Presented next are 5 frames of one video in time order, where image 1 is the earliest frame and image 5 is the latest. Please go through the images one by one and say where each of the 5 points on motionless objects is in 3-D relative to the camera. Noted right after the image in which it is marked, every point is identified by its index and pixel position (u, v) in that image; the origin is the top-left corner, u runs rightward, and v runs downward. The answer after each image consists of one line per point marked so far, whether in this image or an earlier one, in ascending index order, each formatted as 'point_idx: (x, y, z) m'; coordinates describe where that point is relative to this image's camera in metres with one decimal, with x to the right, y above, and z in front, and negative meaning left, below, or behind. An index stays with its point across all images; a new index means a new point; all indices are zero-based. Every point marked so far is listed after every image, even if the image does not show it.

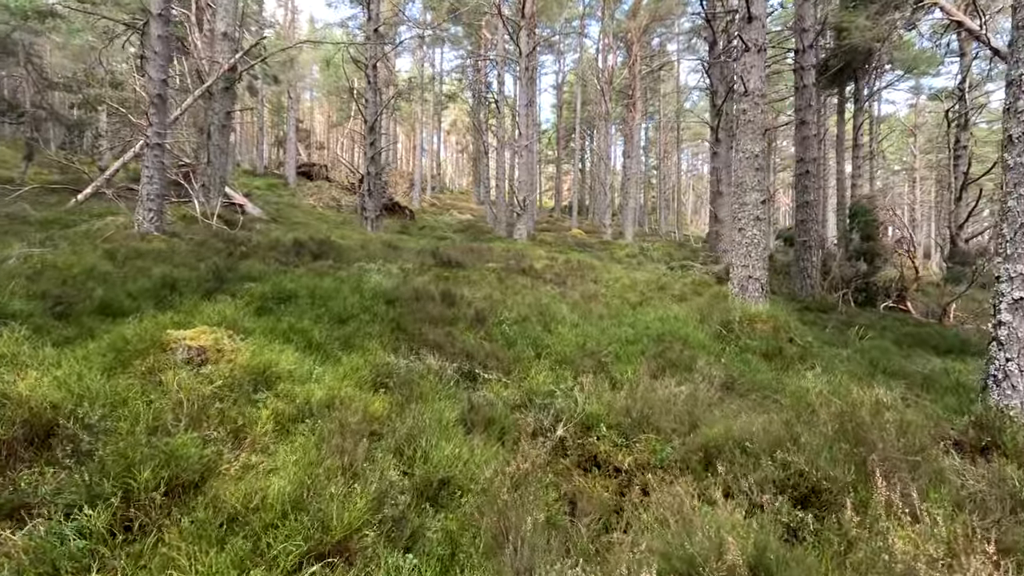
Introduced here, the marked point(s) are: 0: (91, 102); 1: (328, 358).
0: (-14.8, +6.5, +18.7) m
1: (-1.4, -0.5, +3.9) m
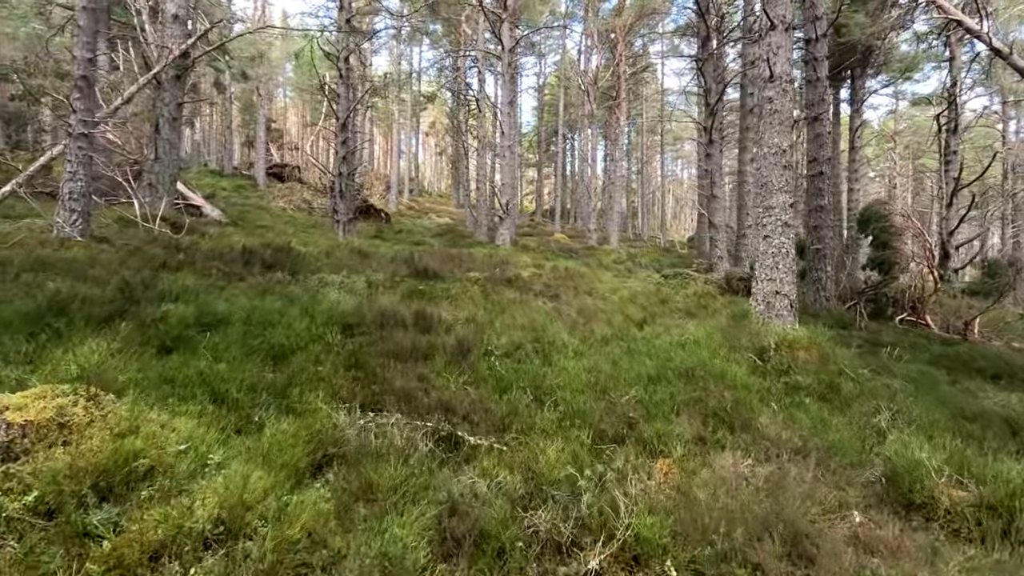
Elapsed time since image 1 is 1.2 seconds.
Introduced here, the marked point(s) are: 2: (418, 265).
0: (-15.4, +6.2, +17.0) m
1: (-1.4, -0.7, +2.7) m
2: (-1.6, +0.4, +9.3) m
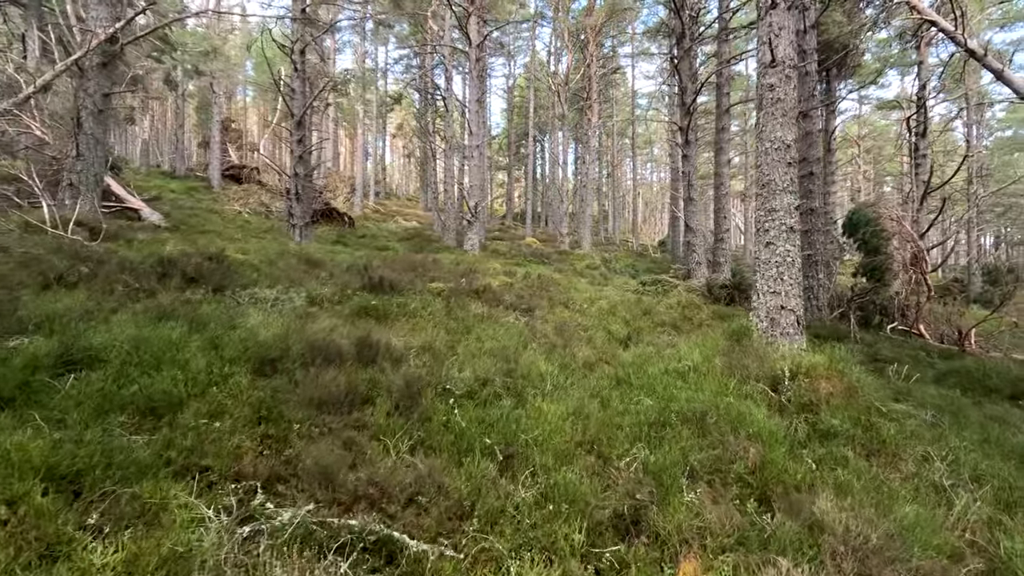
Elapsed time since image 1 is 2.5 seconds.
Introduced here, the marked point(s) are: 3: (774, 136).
0: (-16.3, +5.9, +15.3) m
1: (-1.5, -0.9, +1.7) m
2: (-2.1, +0.2, +8.2) m
3: (+2.7, +1.6, +5.4) m
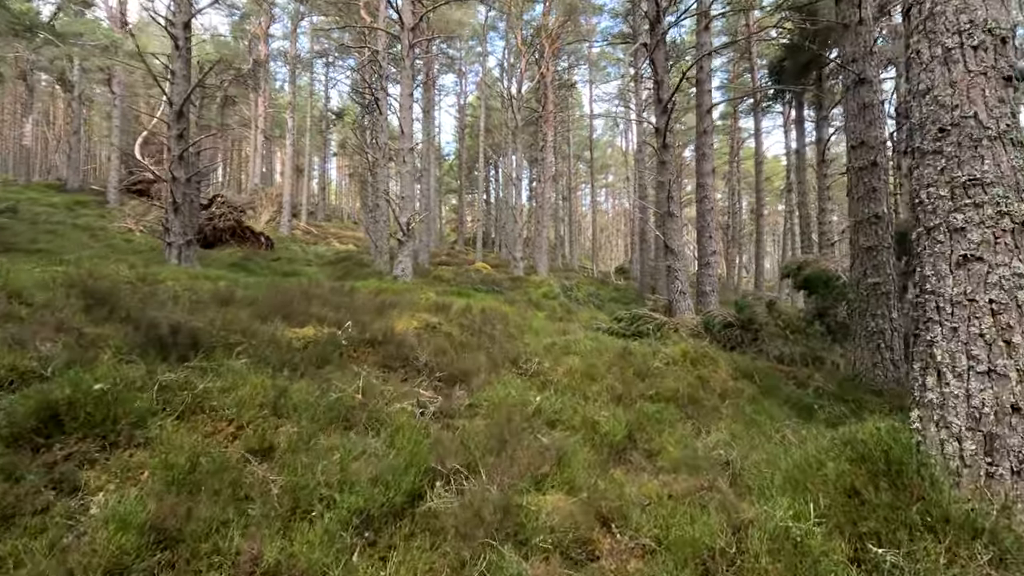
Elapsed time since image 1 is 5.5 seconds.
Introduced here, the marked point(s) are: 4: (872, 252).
0: (-17.7, +5.1, +10.9) m
1: (-1.8, -1.0, -1.7) m
2: (-2.9, -0.3, +4.8) m
3: (+2.1, +1.2, +2.5) m
4: (+4.0, +0.4, +6.0) m
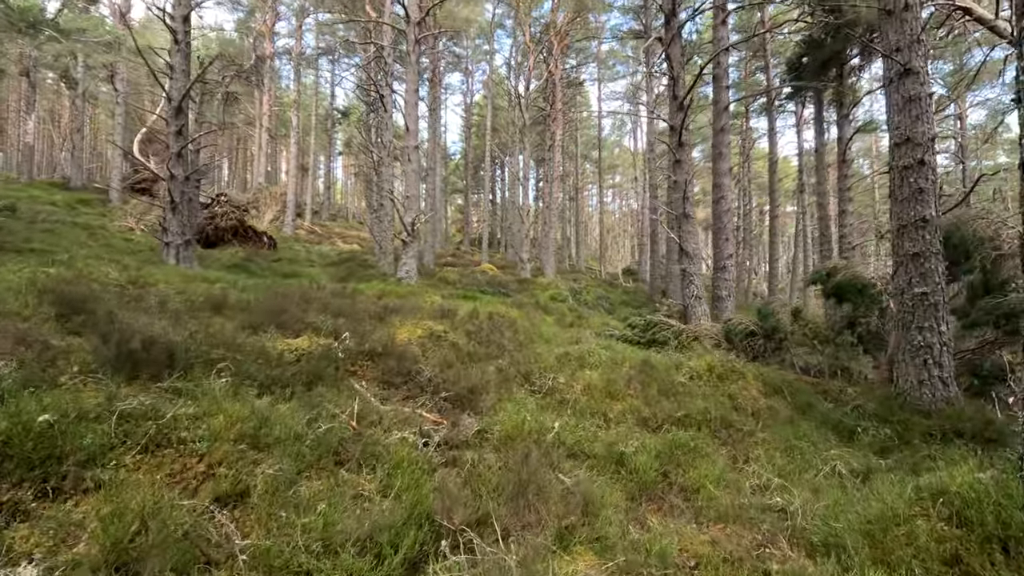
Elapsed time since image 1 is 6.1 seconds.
0: (-17.5, +5.1, +10.6) m
1: (-1.7, -1.1, -2.2) m
2: (-2.8, -0.3, +4.3) m
3: (+2.2, +1.1, +2.0) m
4: (+4.2, +0.3, +5.5) m
